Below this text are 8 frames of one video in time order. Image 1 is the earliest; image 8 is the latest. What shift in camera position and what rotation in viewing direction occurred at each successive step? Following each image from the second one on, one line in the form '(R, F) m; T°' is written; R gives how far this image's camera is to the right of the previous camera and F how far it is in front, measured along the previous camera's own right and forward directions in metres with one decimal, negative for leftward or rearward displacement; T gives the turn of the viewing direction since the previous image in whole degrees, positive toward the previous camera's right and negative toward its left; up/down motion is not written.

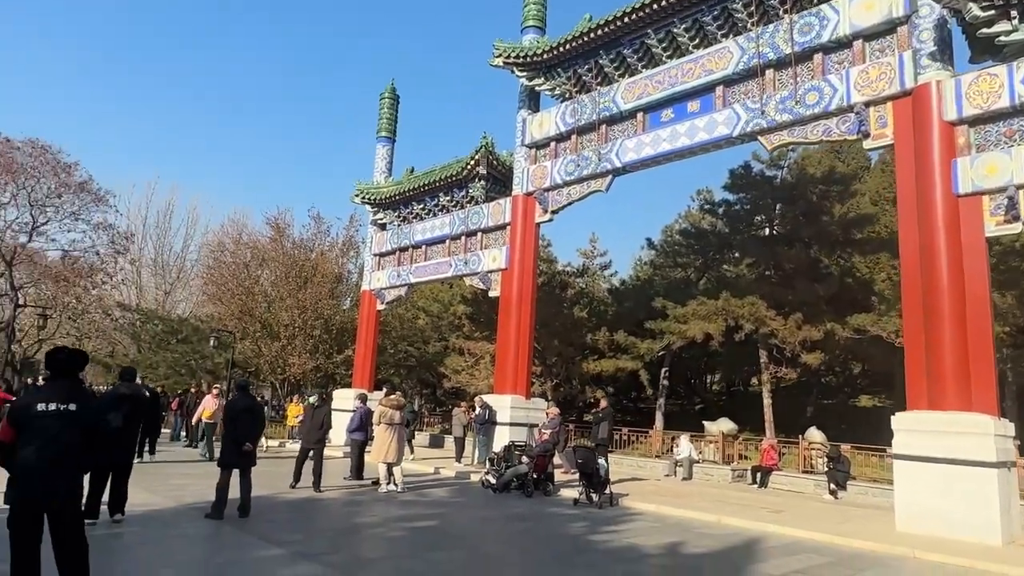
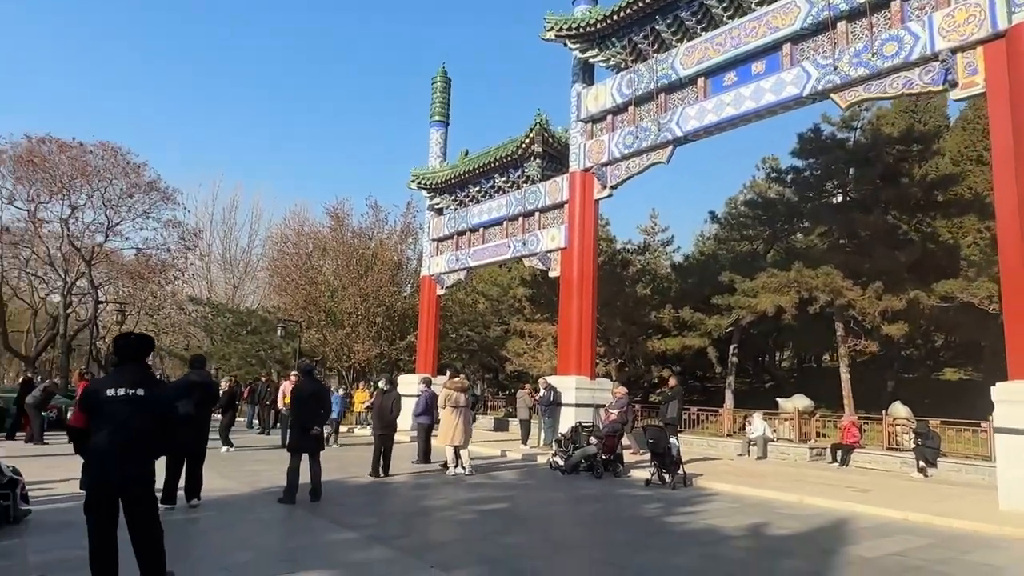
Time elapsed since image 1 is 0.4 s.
(-0.1, +0.3) m; -5°
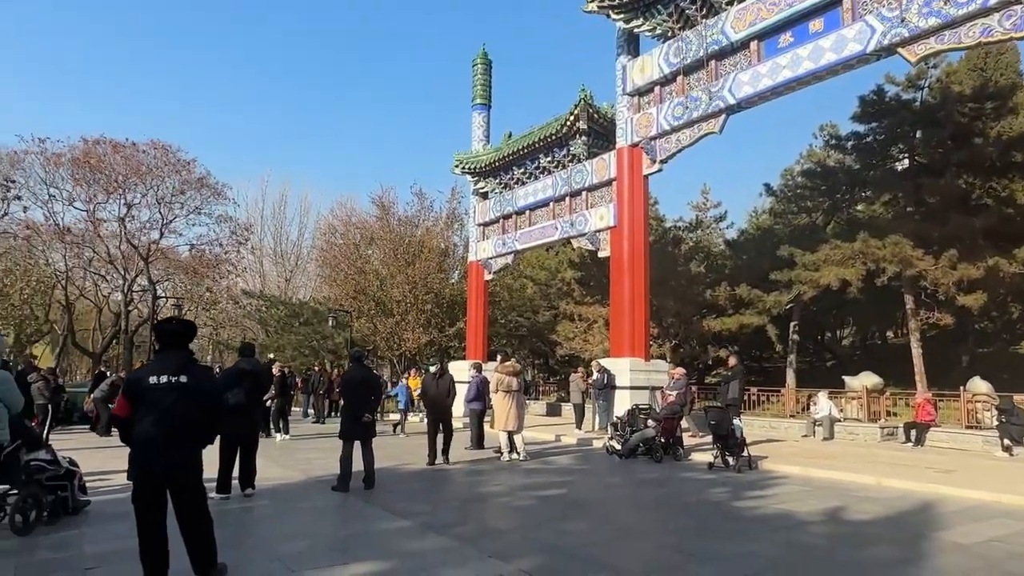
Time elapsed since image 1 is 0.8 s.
(-0.1, +0.4) m; -4°
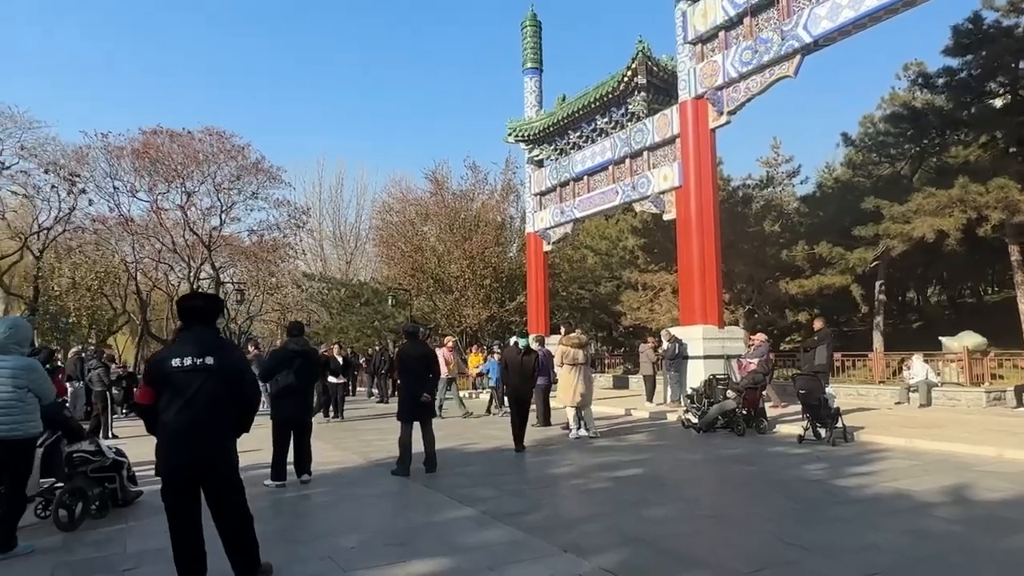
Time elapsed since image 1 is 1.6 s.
(-0.1, +0.8) m; -5°
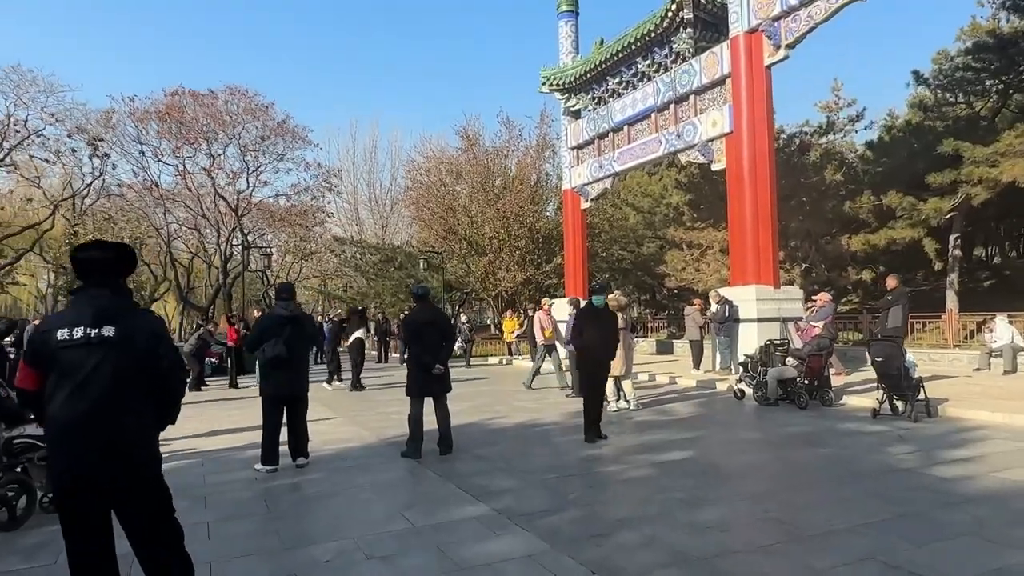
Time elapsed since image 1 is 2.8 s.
(+0.2, +1.2) m; -4°
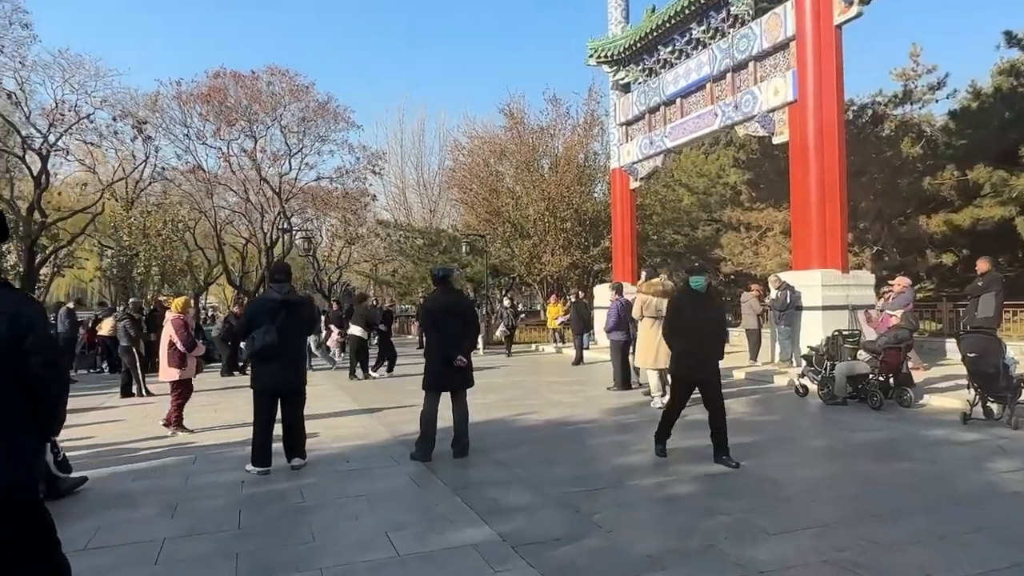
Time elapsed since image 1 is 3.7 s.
(+0.3, +0.9) m; -5°
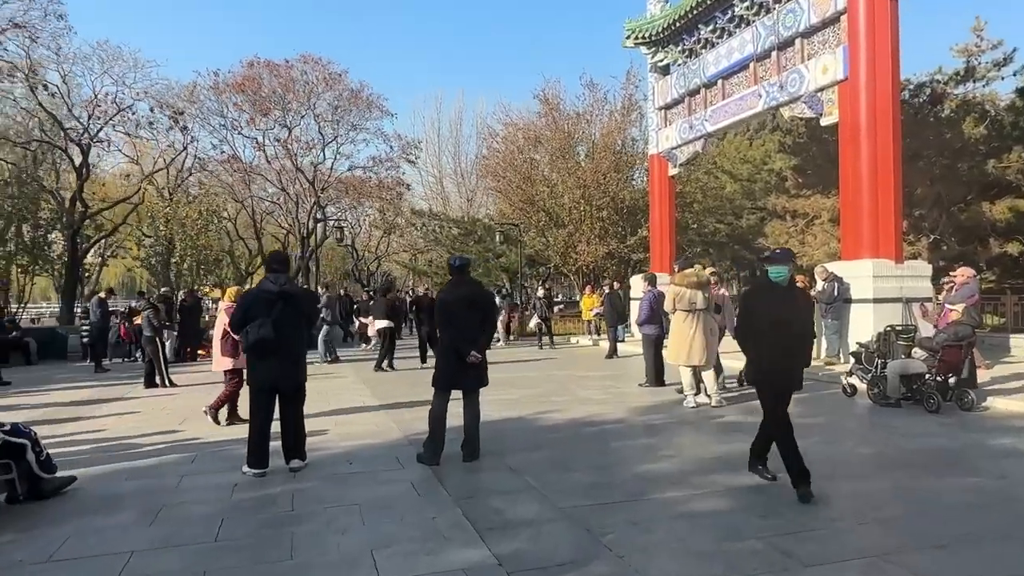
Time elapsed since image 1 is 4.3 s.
(+0.2, +0.5) m; -3°
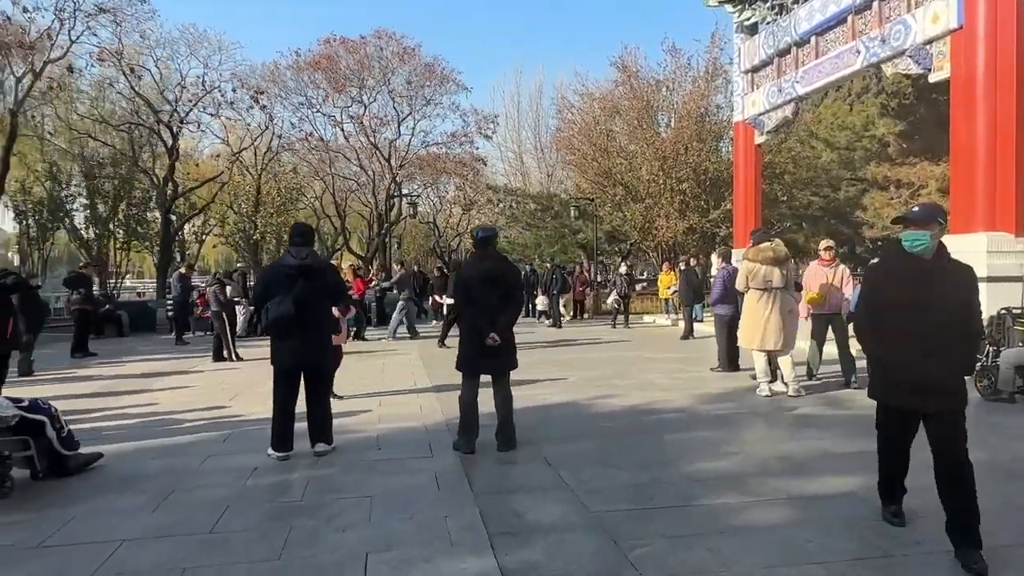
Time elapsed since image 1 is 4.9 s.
(+0.4, +0.6) m; -7°
